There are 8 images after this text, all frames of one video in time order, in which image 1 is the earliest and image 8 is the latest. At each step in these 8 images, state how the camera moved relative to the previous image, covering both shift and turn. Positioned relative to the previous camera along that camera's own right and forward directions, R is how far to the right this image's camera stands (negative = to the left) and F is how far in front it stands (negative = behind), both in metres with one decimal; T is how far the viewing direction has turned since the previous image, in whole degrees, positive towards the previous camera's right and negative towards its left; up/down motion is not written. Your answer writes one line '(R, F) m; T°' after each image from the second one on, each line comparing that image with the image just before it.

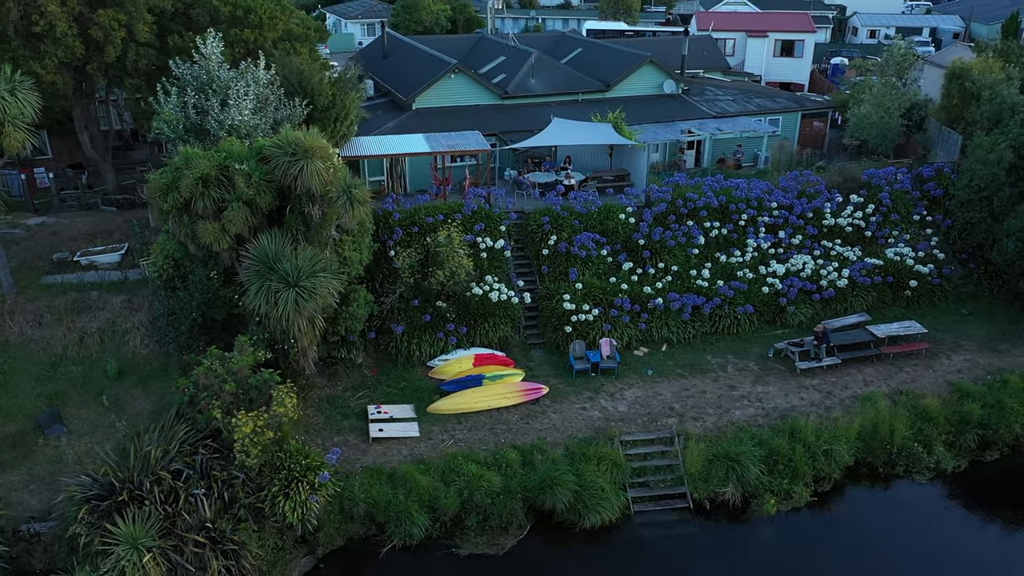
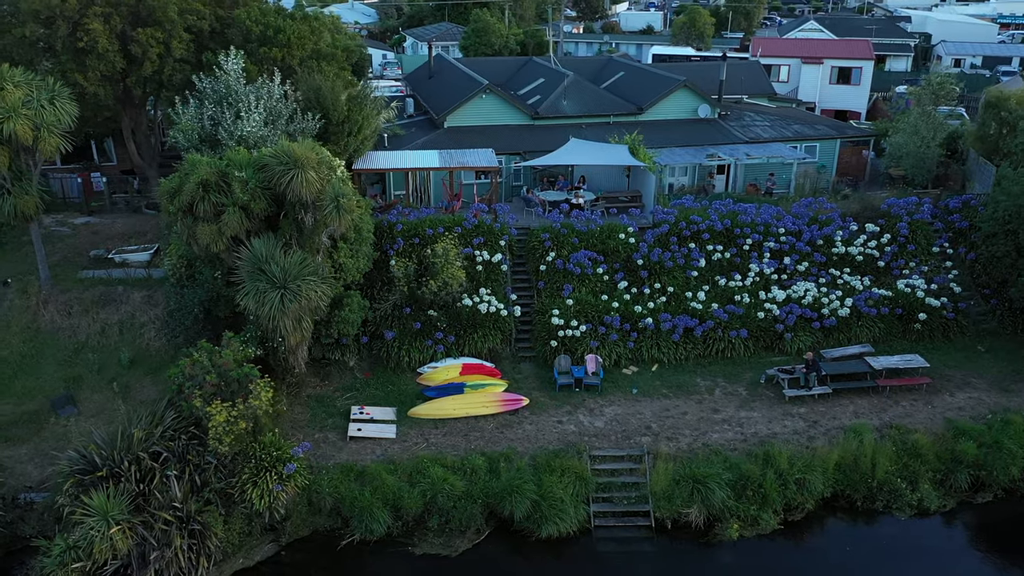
(+2.0, -0.3) m; -6°
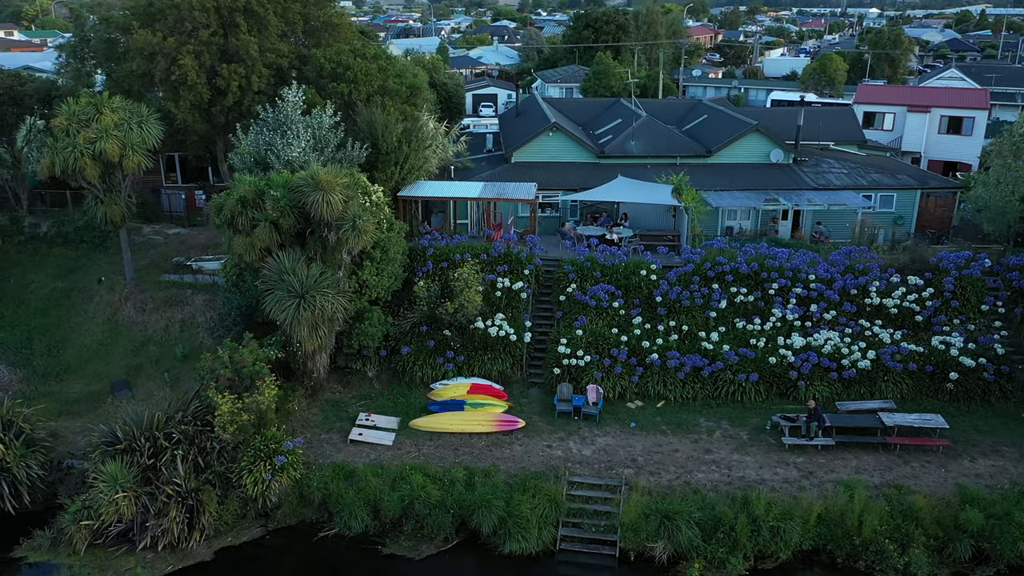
(+2.9, -0.5) m; -11°
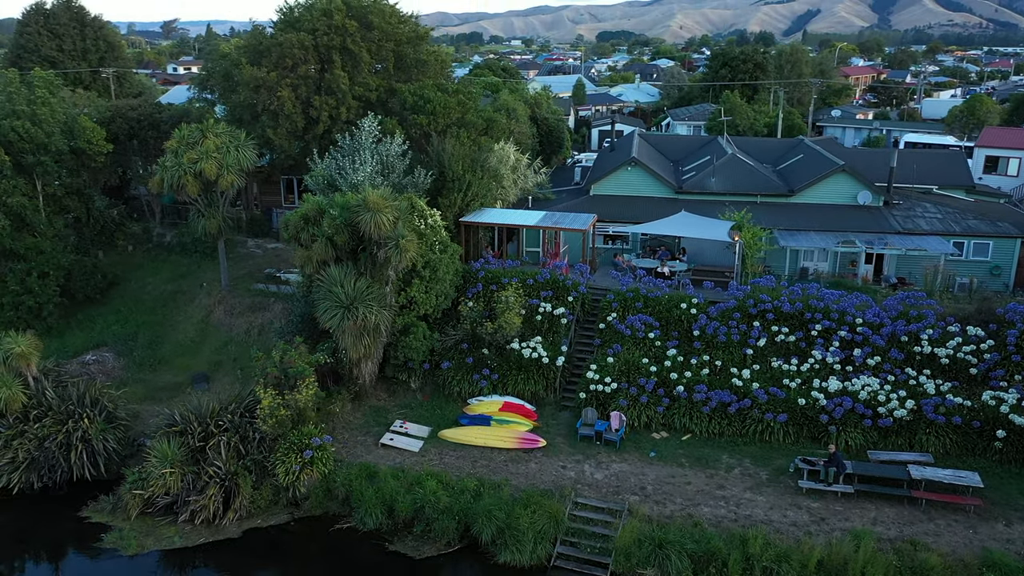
(+2.6, -0.5) m; -11°
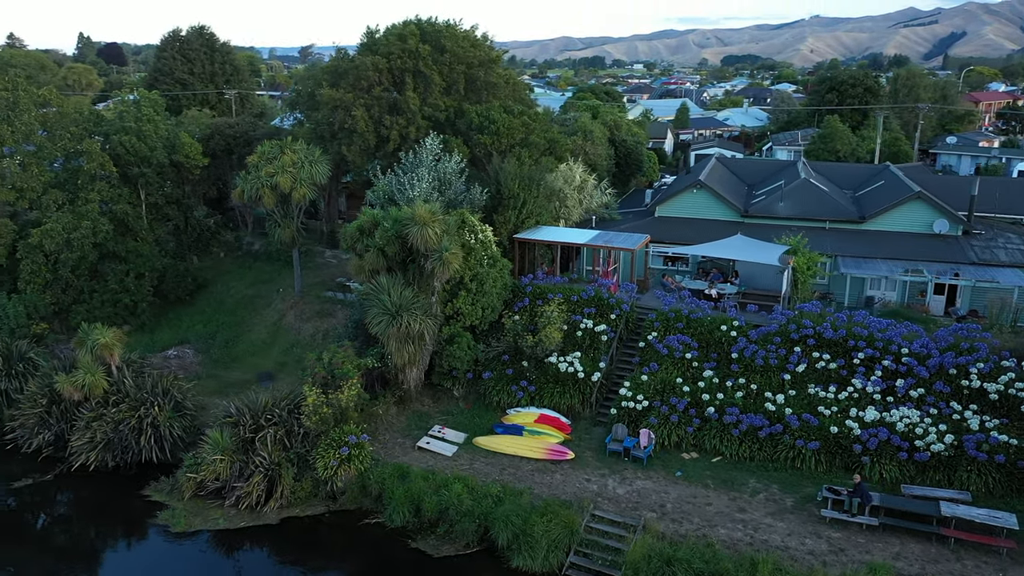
(+1.7, -0.4) m; -8°
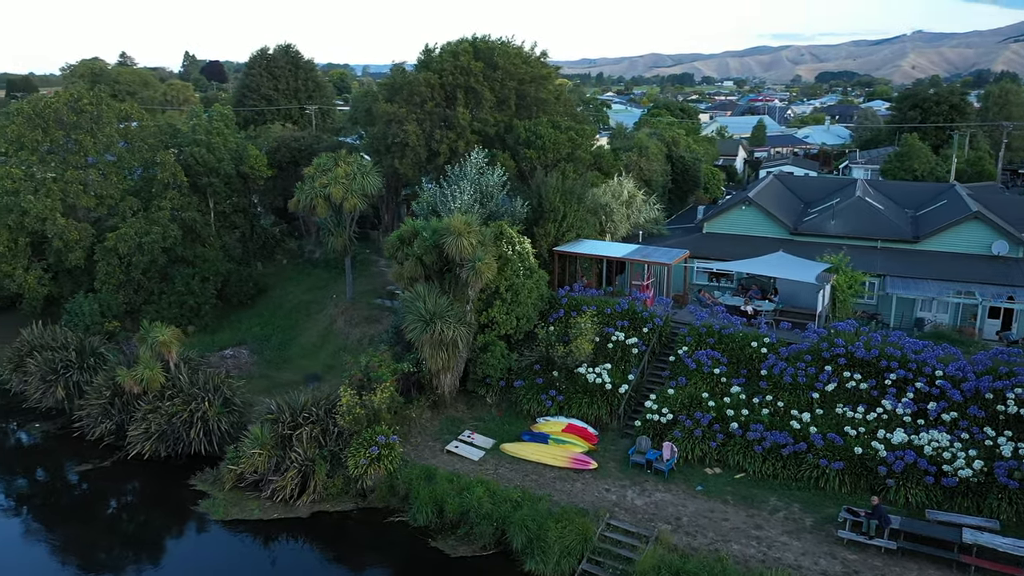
(+1.2, -0.4) m; -6°
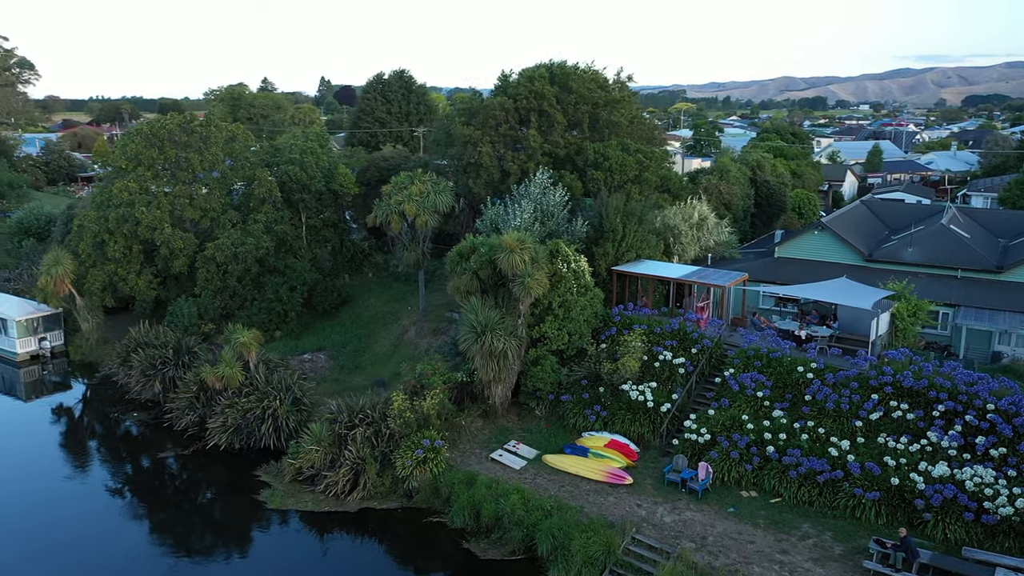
(+1.7, -0.5) m; -8°
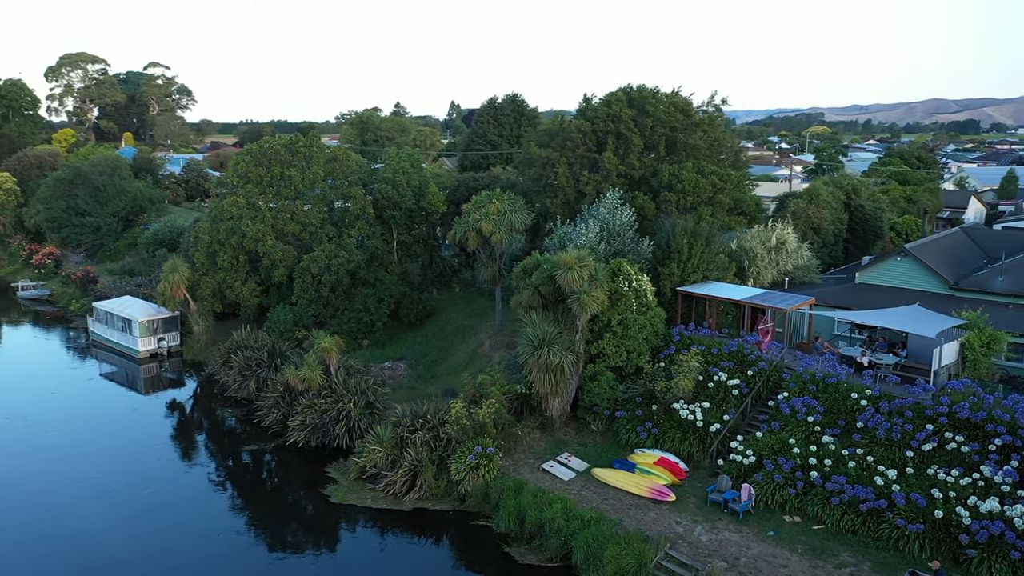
(+1.6, -0.6) m; -9°
